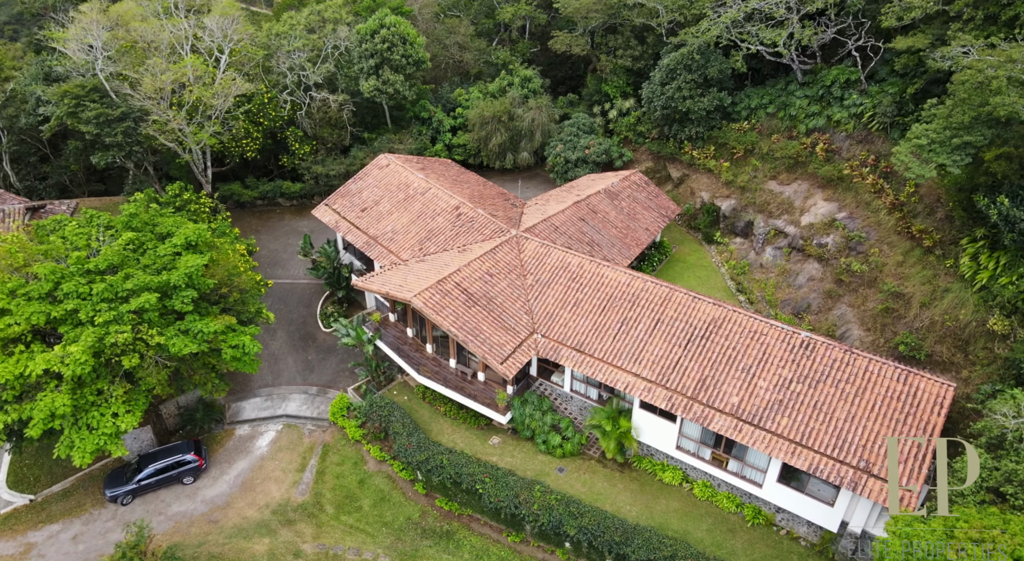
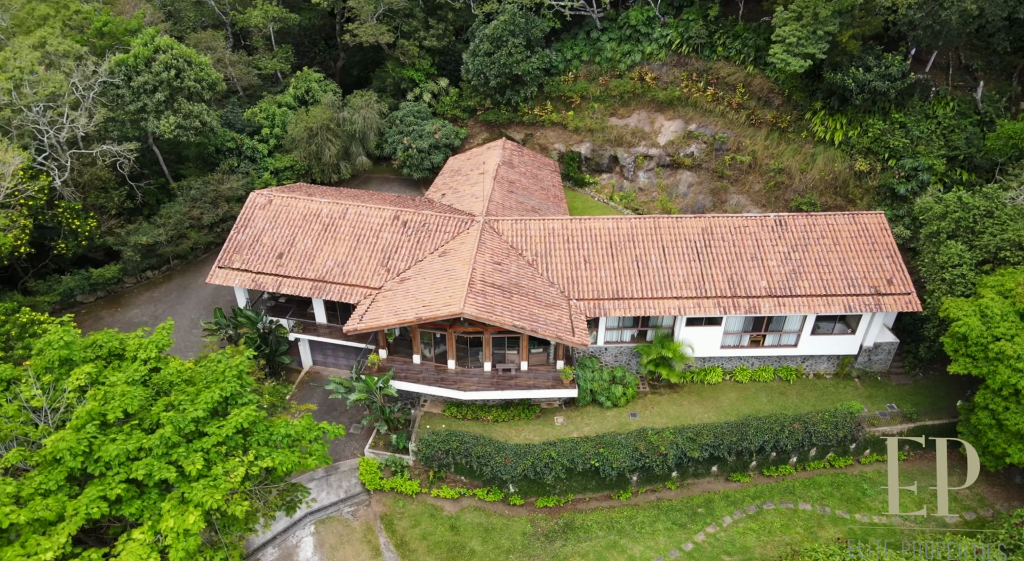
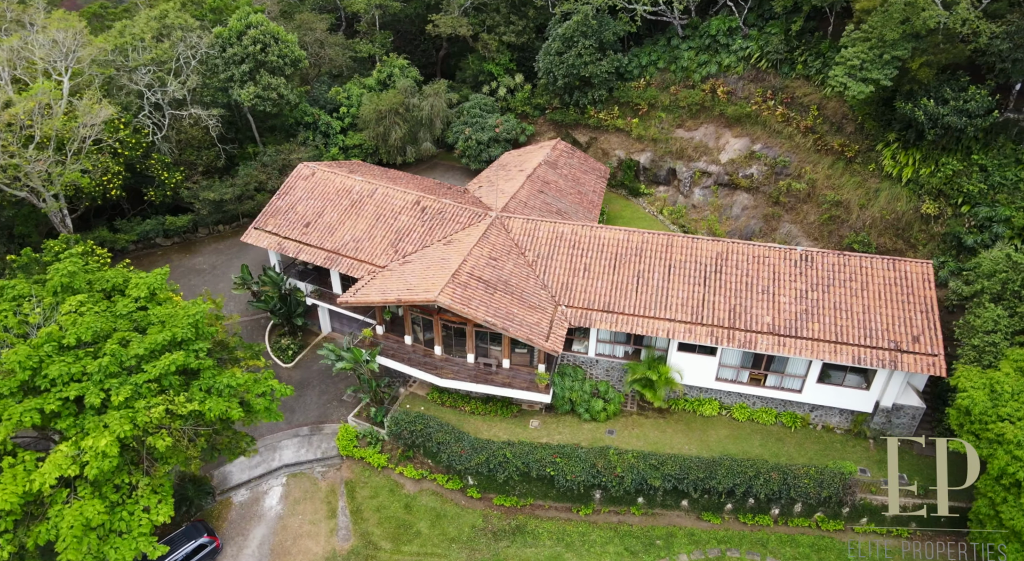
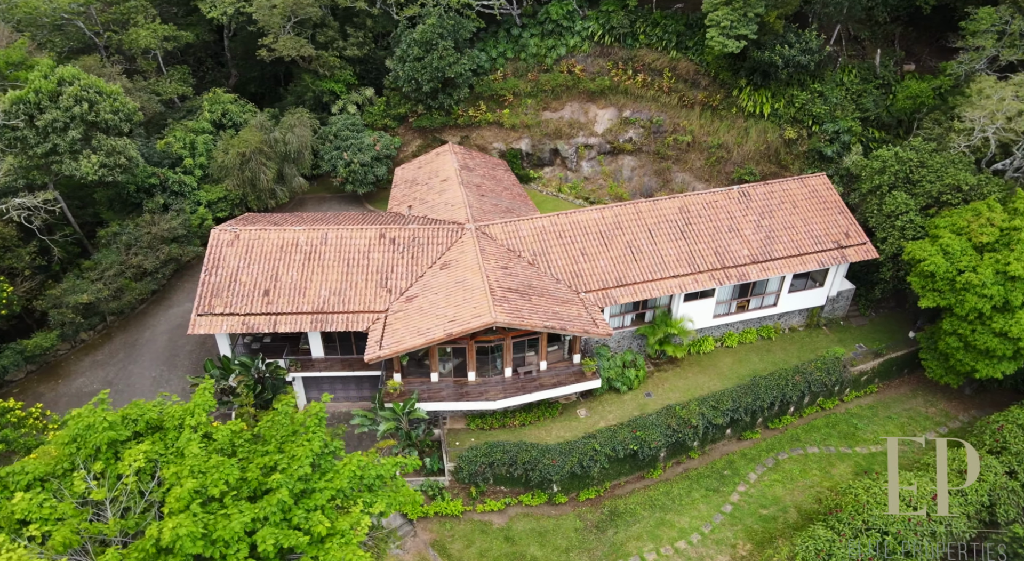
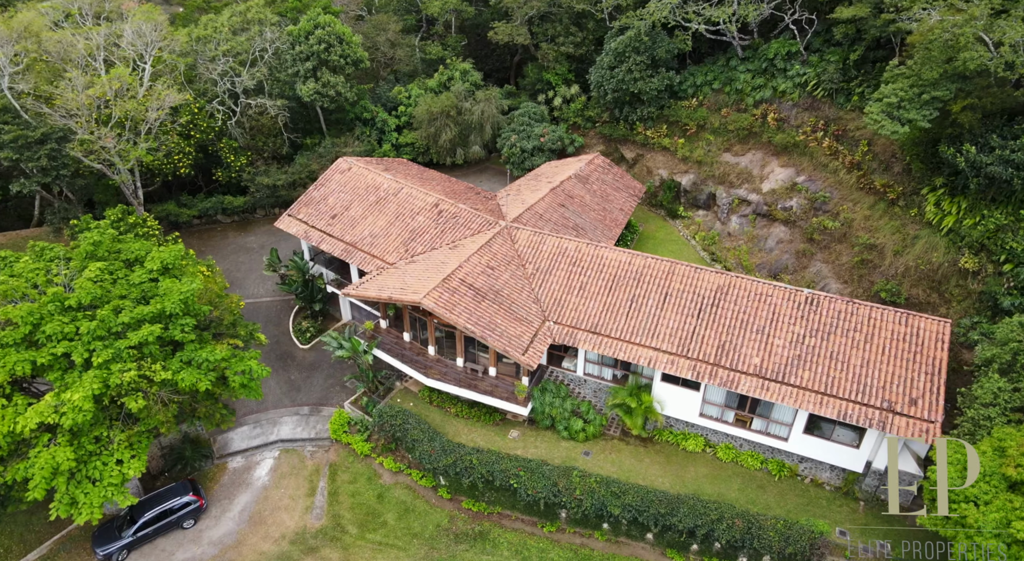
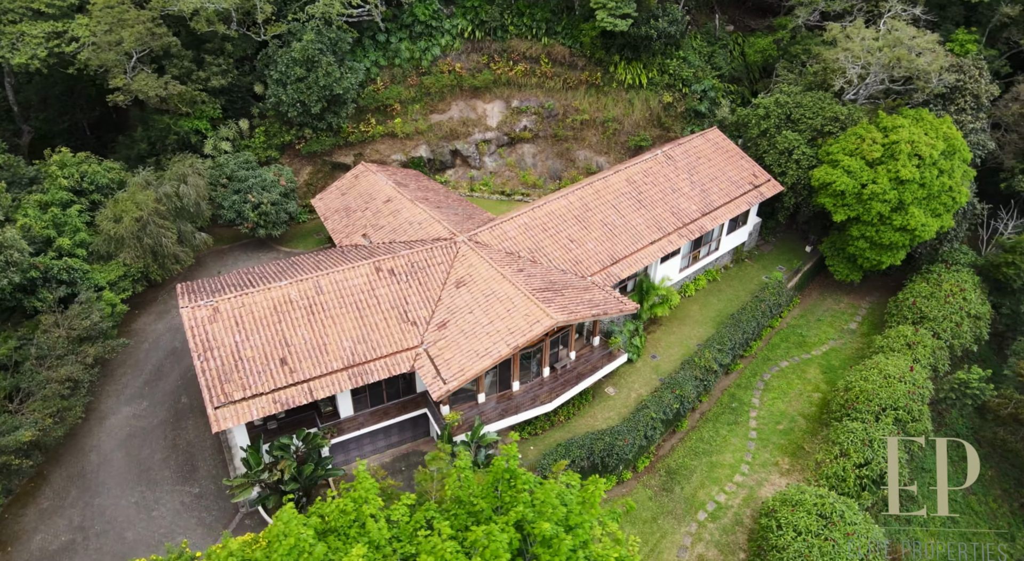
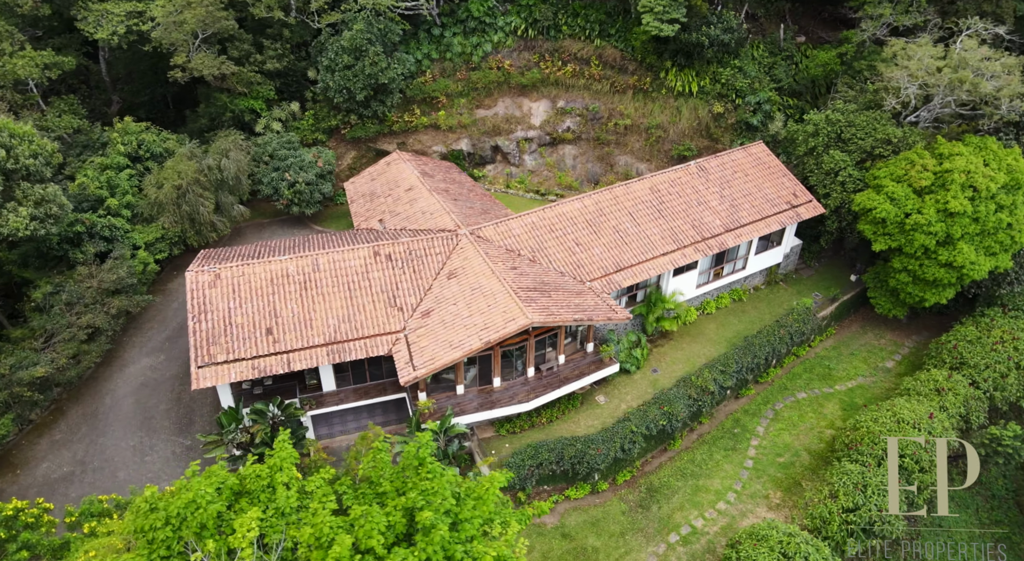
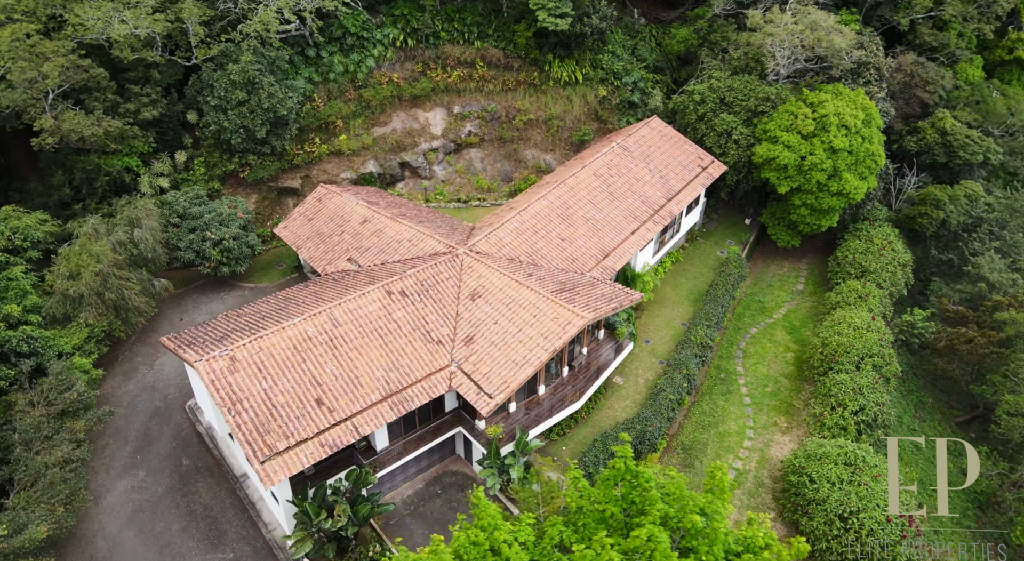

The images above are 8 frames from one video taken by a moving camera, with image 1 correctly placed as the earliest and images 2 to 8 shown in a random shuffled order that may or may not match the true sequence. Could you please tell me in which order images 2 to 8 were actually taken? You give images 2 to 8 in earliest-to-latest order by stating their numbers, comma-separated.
5, 3, 2, 4, 7, 6, 8
